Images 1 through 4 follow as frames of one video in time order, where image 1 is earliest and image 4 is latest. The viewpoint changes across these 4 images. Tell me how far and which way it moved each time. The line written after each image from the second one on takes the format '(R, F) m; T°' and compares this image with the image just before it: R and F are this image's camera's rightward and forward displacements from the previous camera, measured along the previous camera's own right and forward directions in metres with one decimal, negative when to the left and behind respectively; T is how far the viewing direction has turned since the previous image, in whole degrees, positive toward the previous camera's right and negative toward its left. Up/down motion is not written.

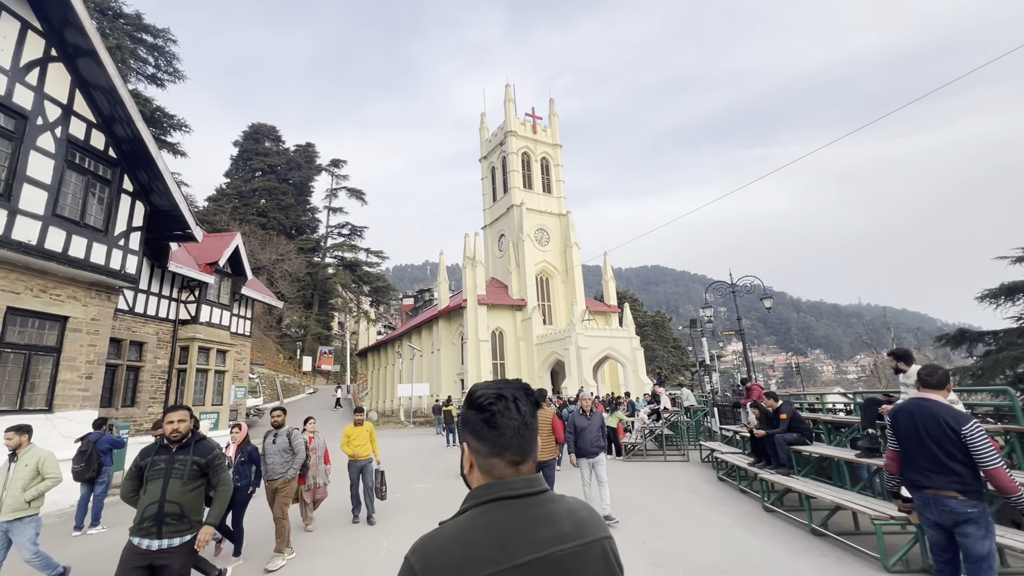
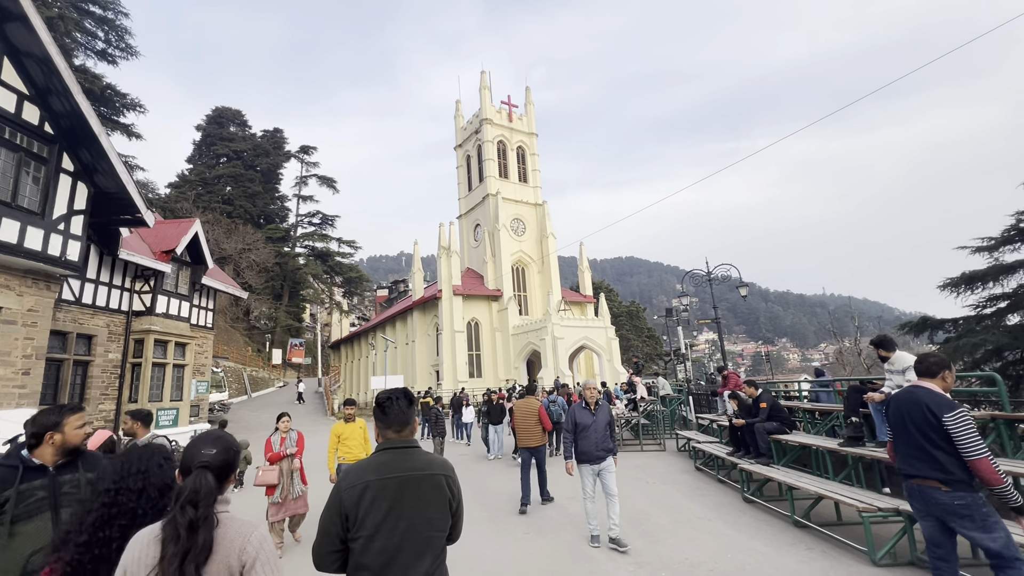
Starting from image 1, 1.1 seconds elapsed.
(0.0, +0.4) m; +3°
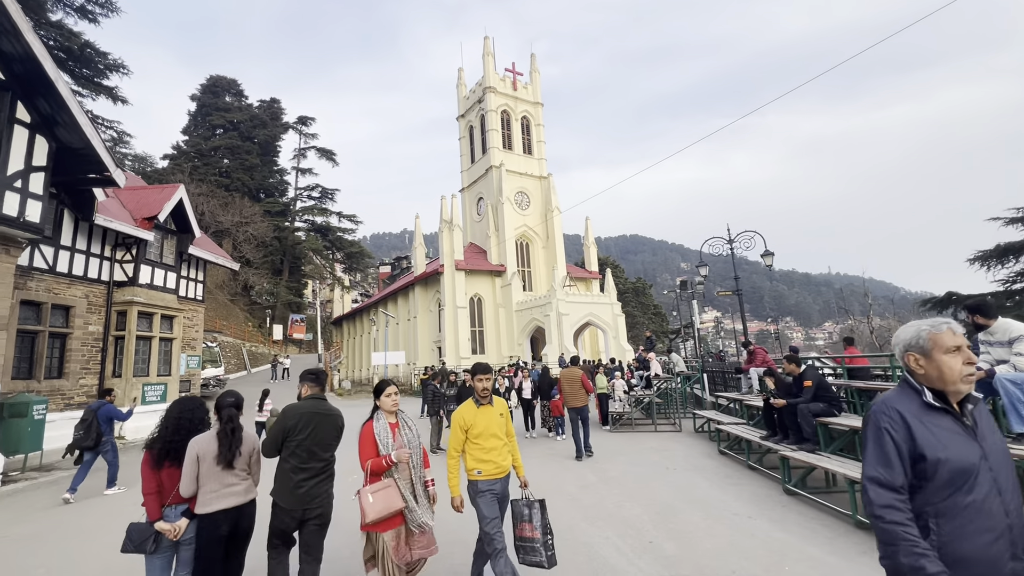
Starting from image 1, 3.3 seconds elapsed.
(0.0, +1.0) m; 0°
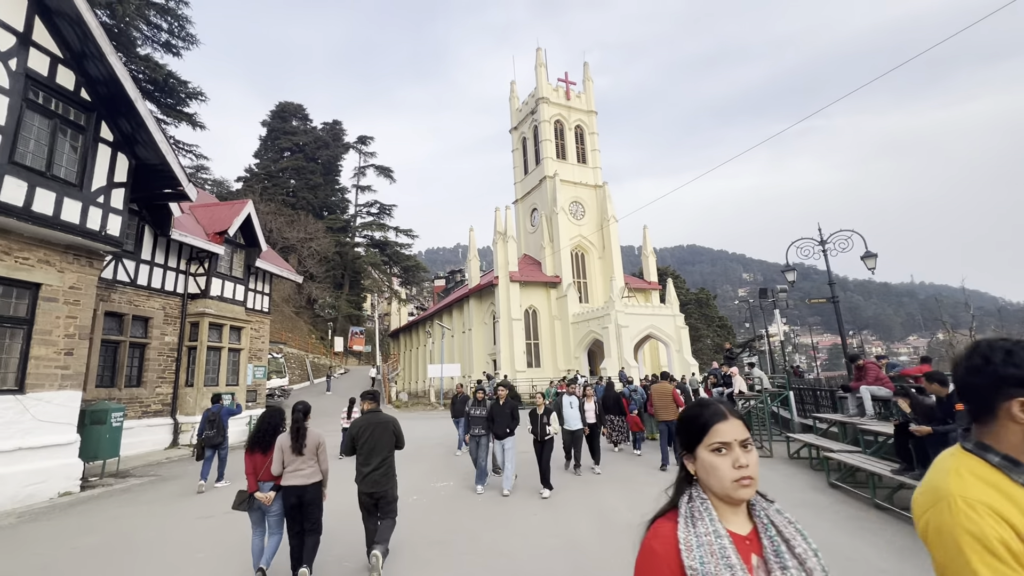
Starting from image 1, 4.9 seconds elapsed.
(-0.3, +0.6) m; -6°
